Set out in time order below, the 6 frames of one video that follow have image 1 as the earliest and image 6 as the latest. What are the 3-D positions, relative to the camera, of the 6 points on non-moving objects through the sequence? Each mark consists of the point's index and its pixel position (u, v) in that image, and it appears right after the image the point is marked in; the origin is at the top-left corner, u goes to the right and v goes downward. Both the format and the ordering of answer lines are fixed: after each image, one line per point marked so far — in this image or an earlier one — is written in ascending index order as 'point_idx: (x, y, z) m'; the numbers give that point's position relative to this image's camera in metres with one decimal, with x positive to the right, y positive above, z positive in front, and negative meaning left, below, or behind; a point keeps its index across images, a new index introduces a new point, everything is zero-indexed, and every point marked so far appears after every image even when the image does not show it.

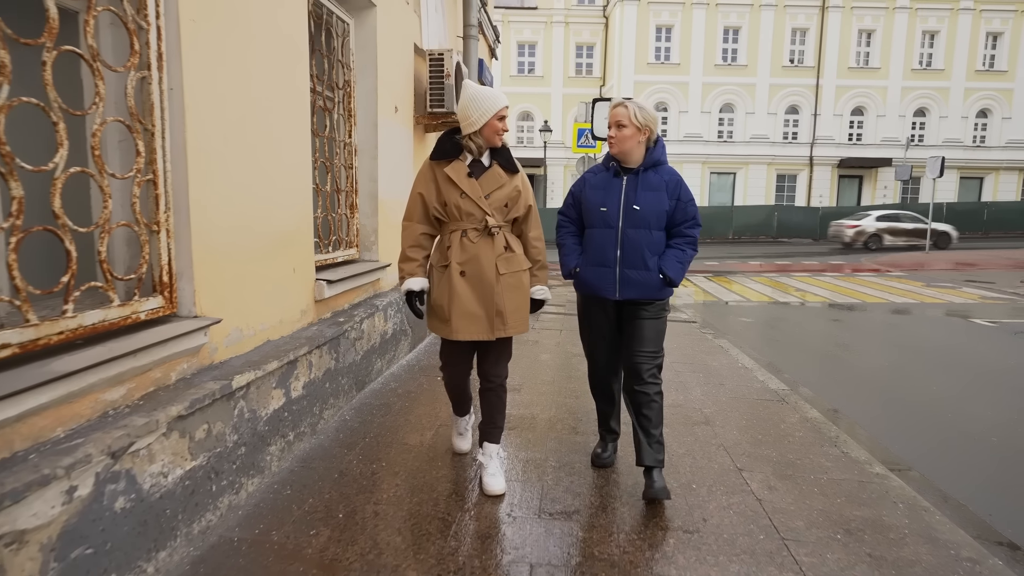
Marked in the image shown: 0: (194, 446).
0: (-1.2, -0.6, +2.5) m
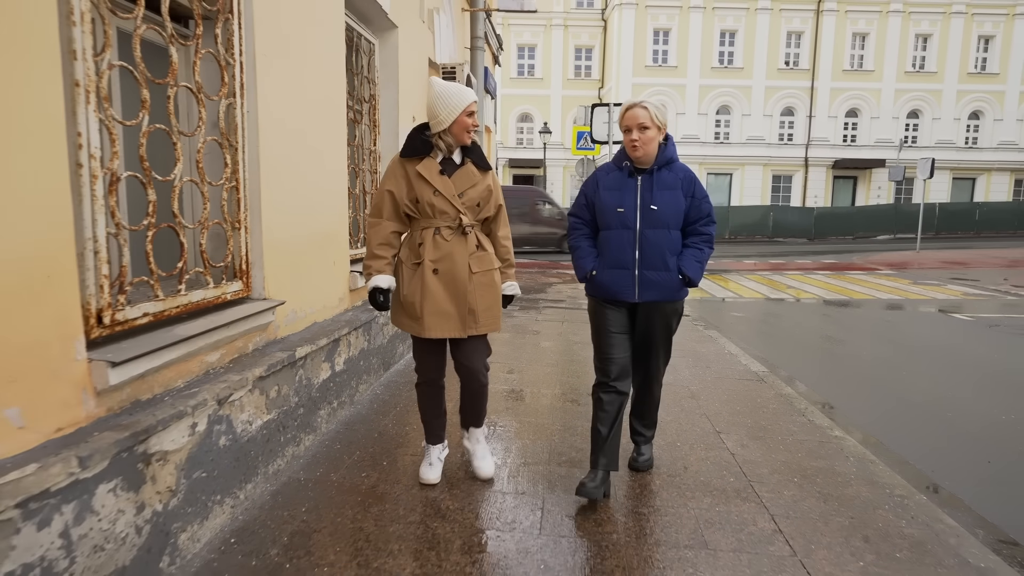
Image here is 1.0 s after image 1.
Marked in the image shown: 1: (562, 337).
0: (-1.1, -0.5, +3.0) m
1: (+0.5, -0.5, +7.0) m
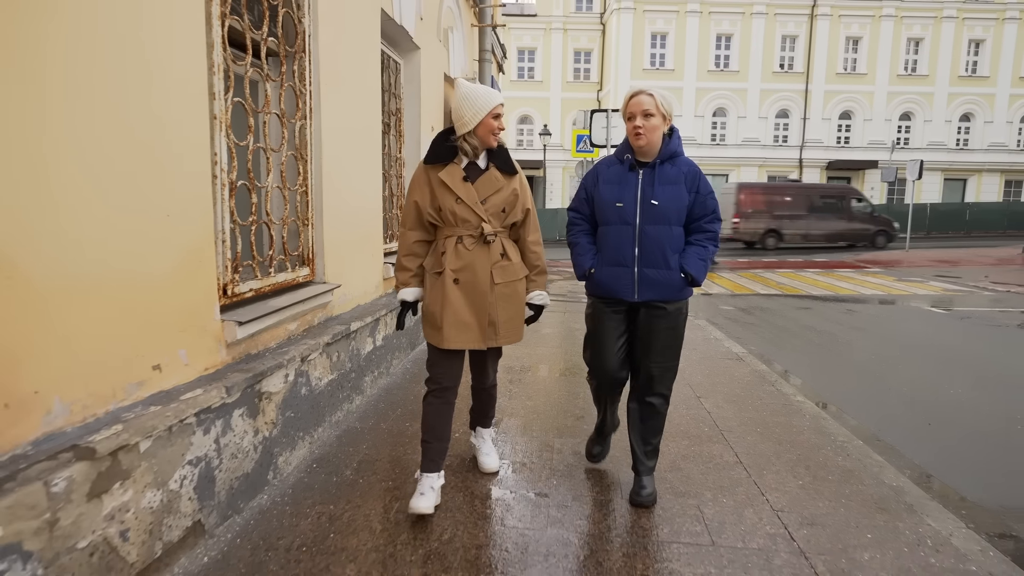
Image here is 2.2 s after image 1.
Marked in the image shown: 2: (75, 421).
0: (-1.0, -0.4, +3.8) m
1: (+0.6, -0.4, +7.7) m
2: (-1.3, -0.4, +2.0) m
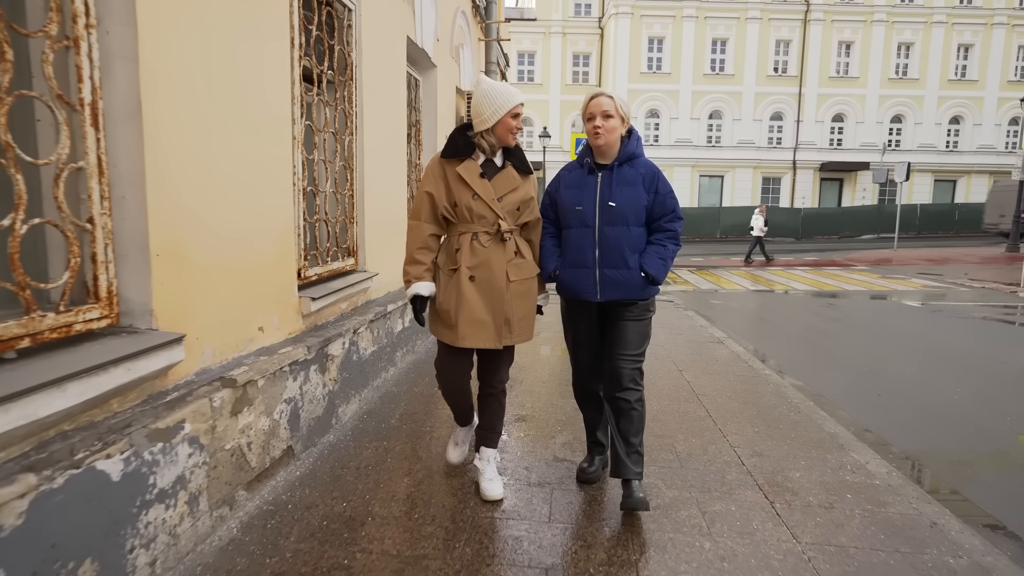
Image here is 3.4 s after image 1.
0: (-1.0, -0.3, +4.5) m
1: (+0.7, -0.3, +8.5) m
2: (-1.2, -0.3, +2.8) m
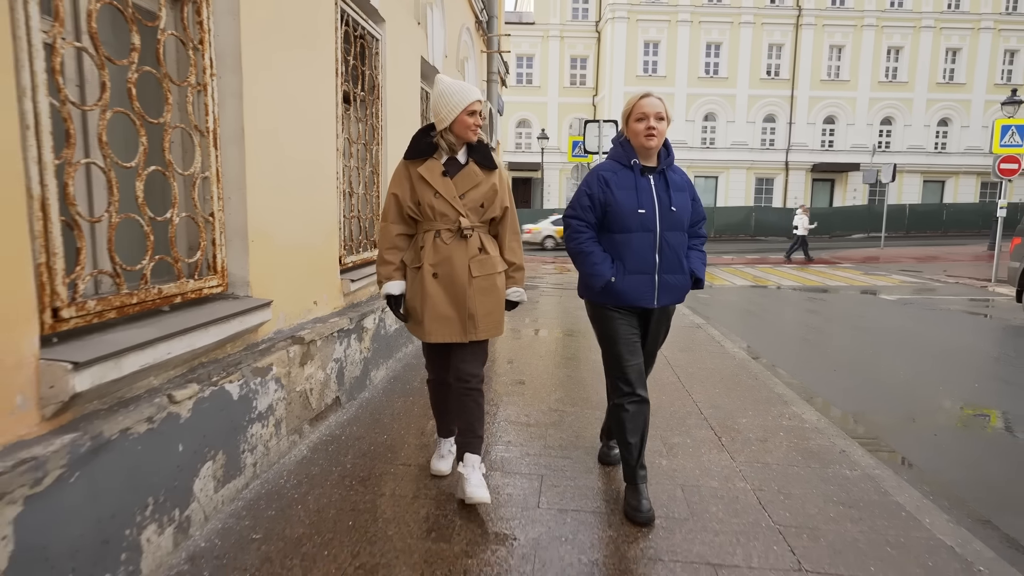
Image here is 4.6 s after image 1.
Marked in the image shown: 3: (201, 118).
0: (-0.9, -0.2, +5.3) m
1: (+0.7, -0.2, +9.3) m
2: (-1.2, -0.2, +3.6) m
3: (-1.4, +0.7, +2.9) m
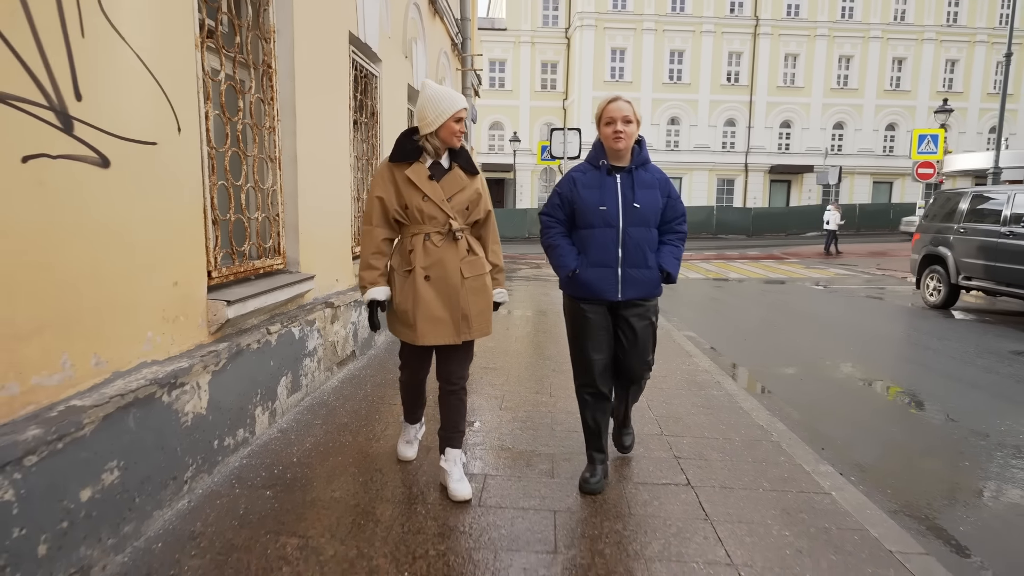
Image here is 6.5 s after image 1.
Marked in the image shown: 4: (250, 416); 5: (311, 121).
0: (-1.2, -0.1, +6.7) m
1: (+0.2, -0.1, +10.7) m
2: (-1.4, 0.0, +5.0) m
3: (-1.6, +0.9, +4.2) m
4: (-1.4, -0.7, +3.5) m
5: (-1.4, +1.2, +4.6) m
